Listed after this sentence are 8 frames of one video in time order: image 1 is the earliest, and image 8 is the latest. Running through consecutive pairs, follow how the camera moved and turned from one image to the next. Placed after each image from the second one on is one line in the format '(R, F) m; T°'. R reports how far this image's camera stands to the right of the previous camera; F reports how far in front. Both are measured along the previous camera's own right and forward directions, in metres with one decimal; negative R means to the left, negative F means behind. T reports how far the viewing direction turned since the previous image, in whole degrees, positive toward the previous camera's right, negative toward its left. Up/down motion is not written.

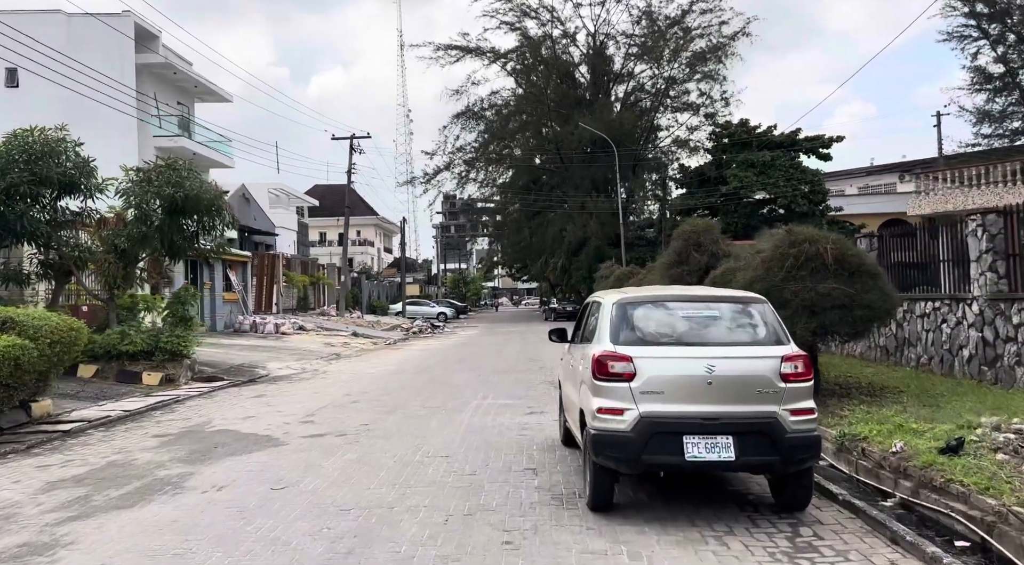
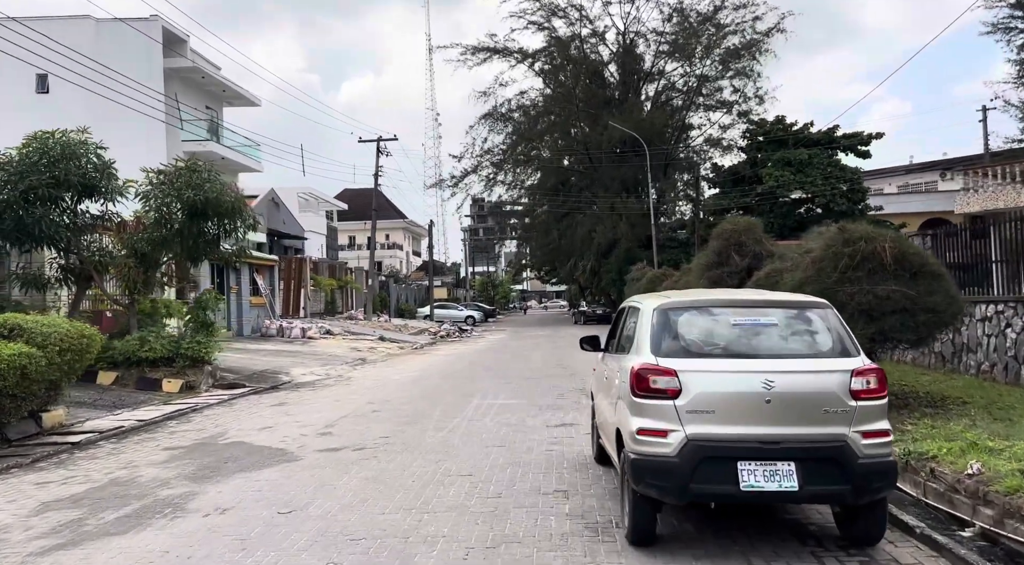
(0.0, +0.6) m; -2°
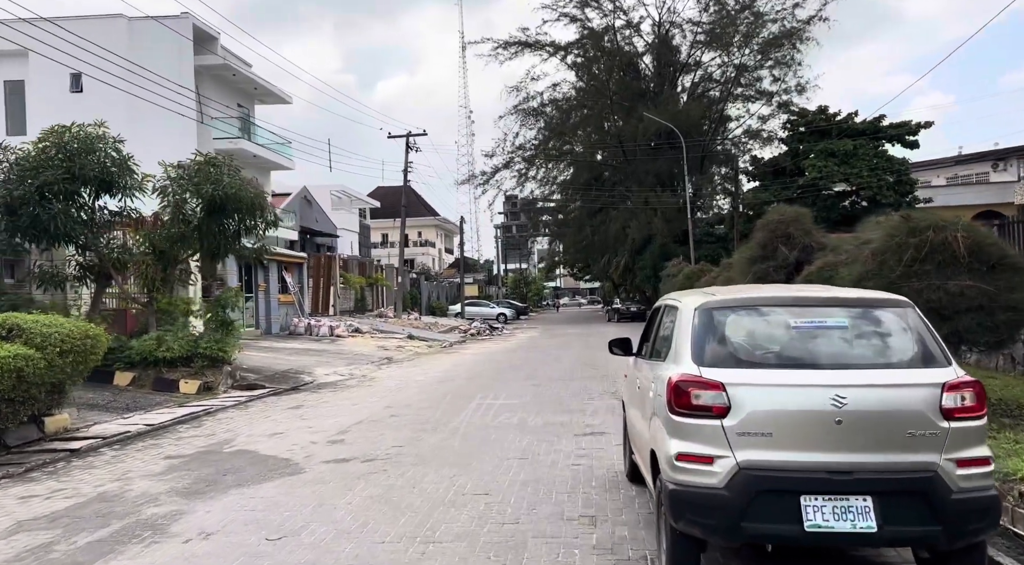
(+0.1, +0.8) m; -3°
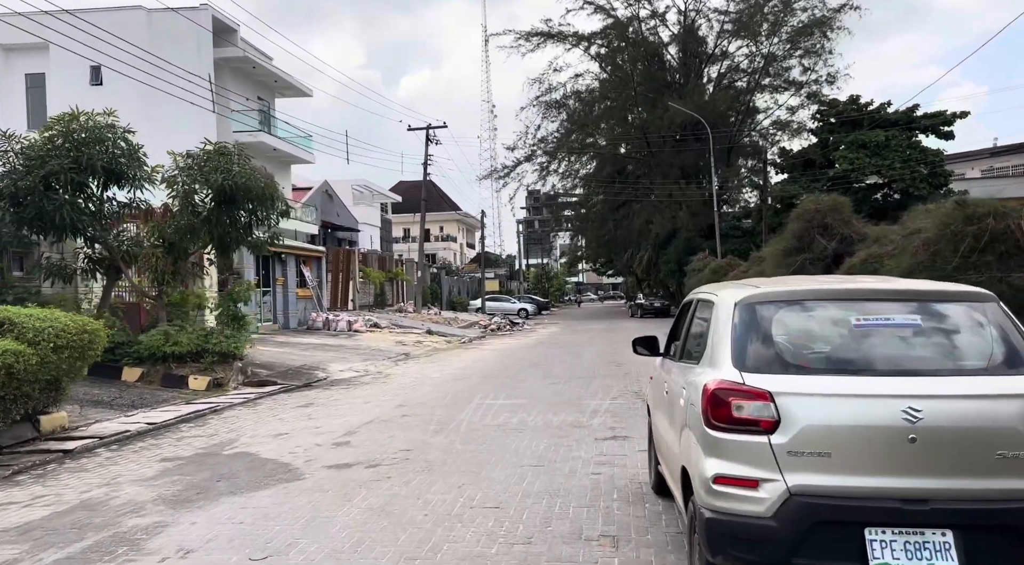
(+0.1, +0.6) m; -2°
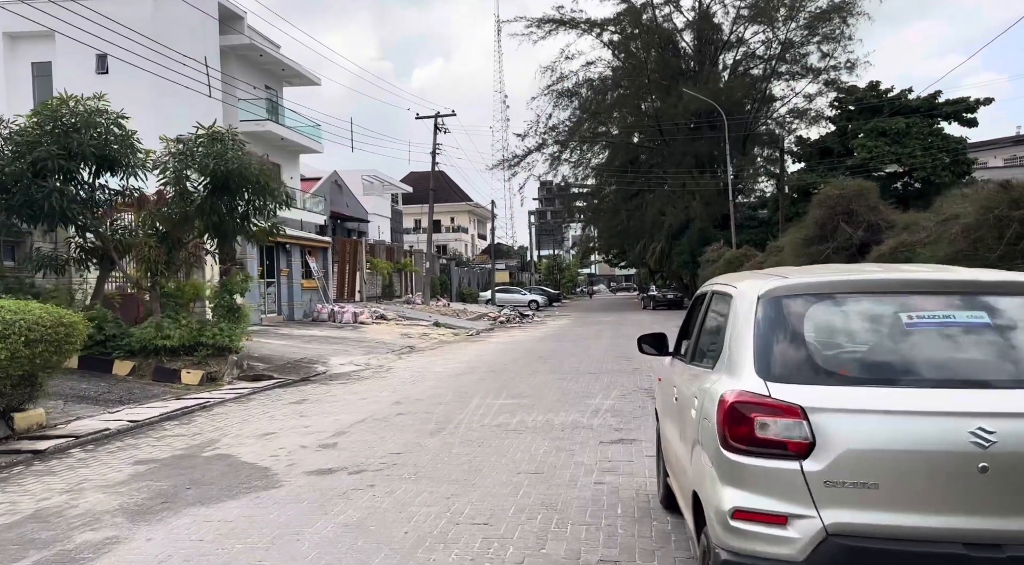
(+0.1, +0.6) m; -1°
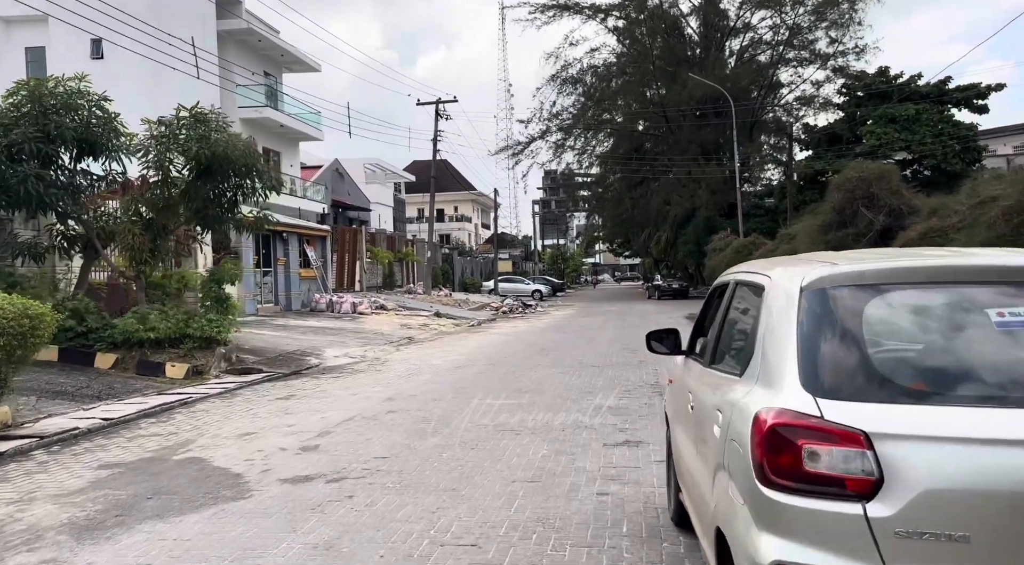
(+0.1, +0.7) m; 0°
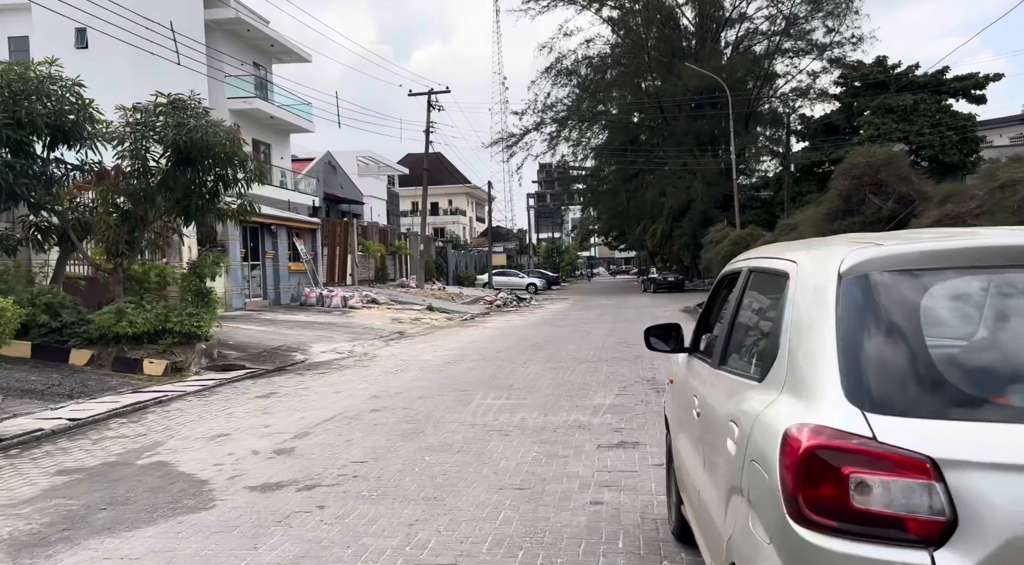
(+0.1, +0.5) m; 0°
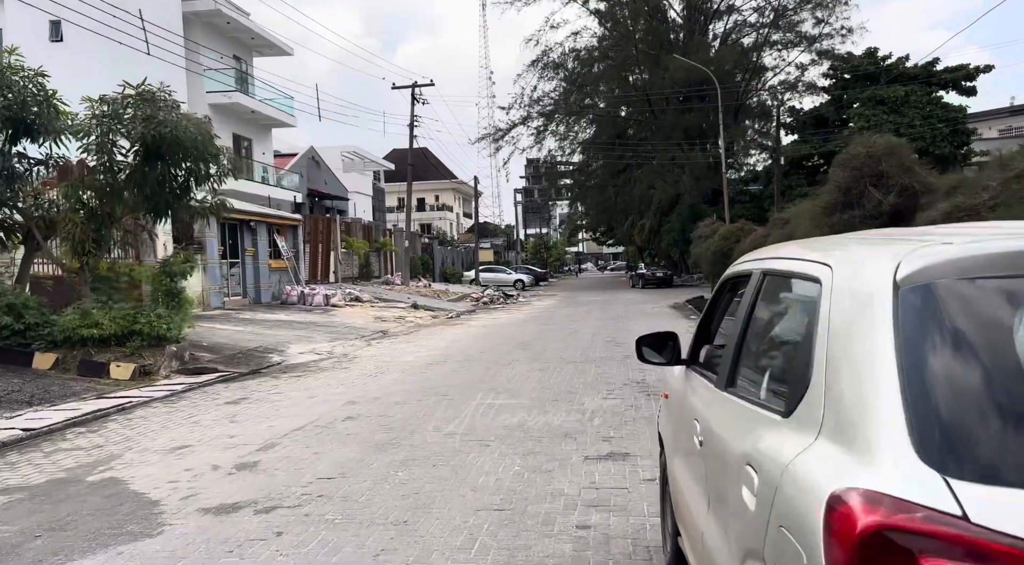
(+0.1, +0.5) m; +1°
